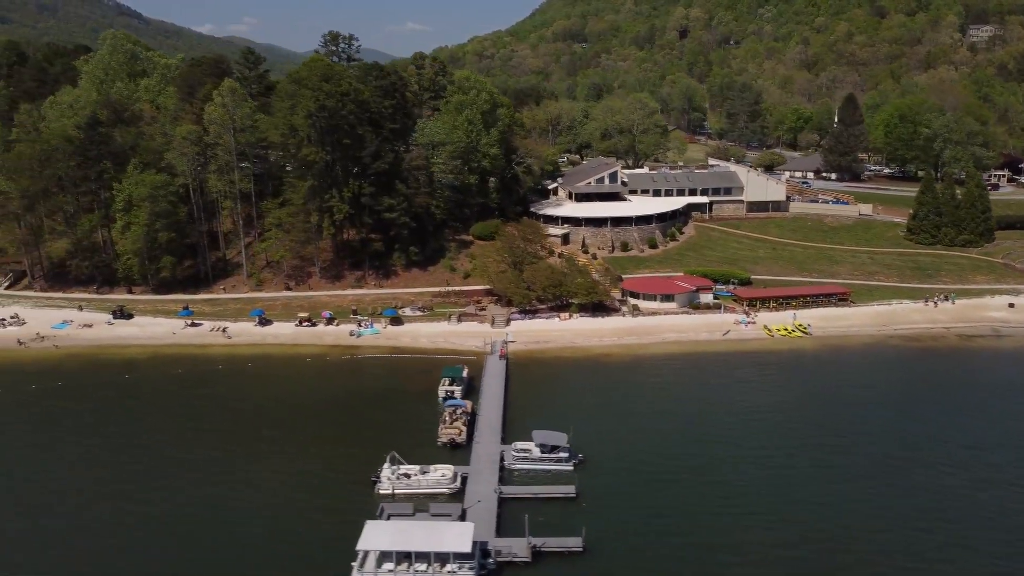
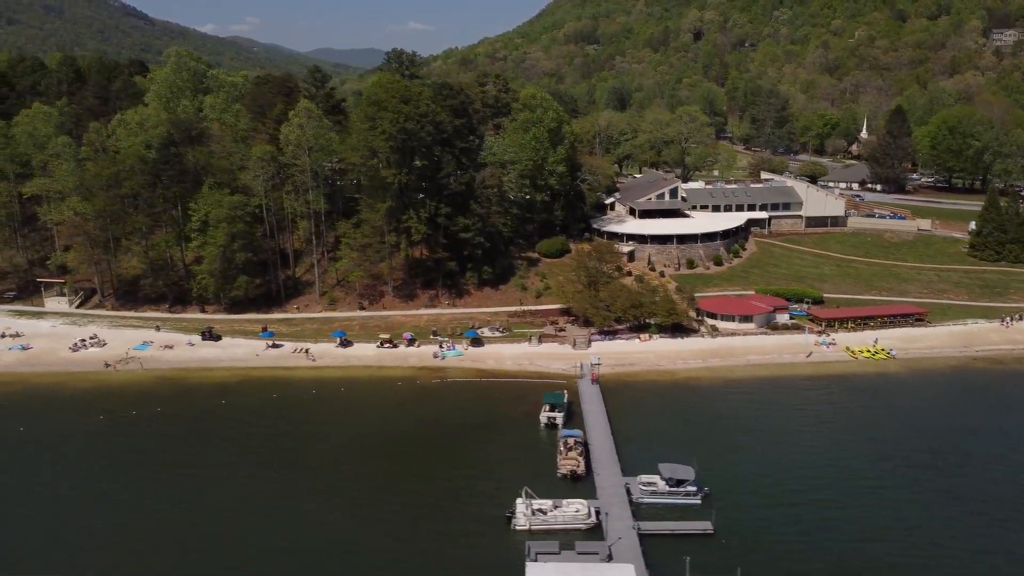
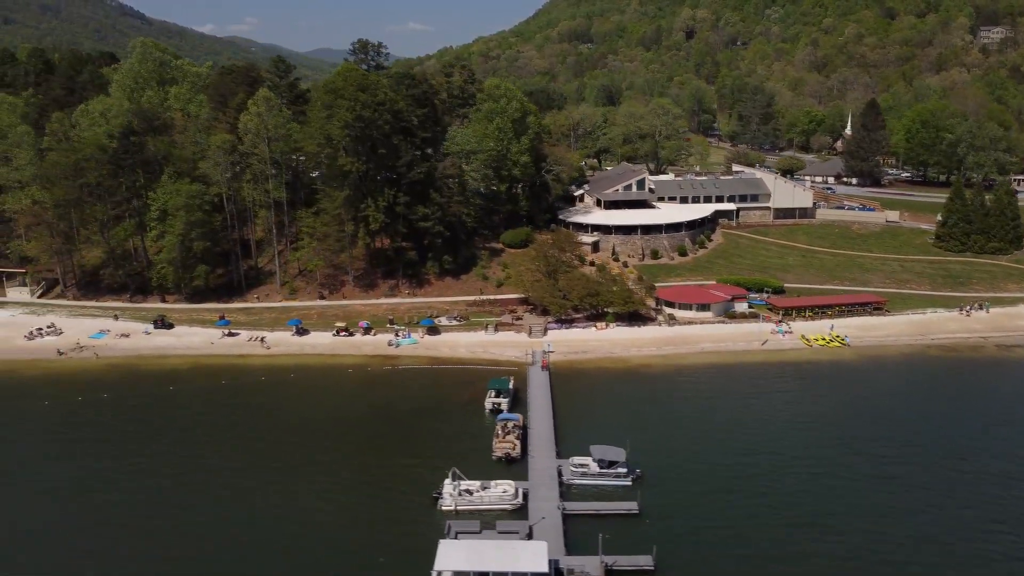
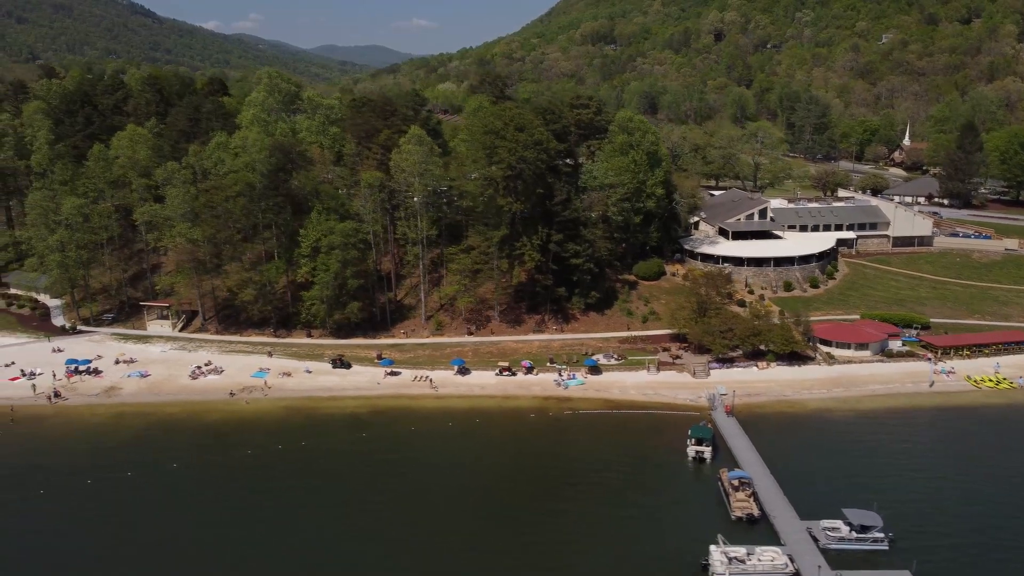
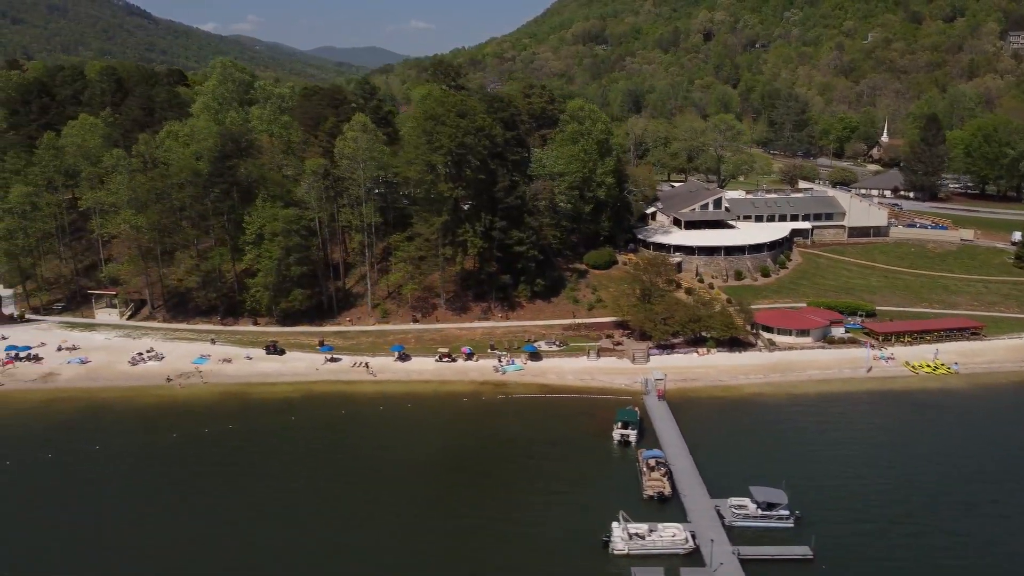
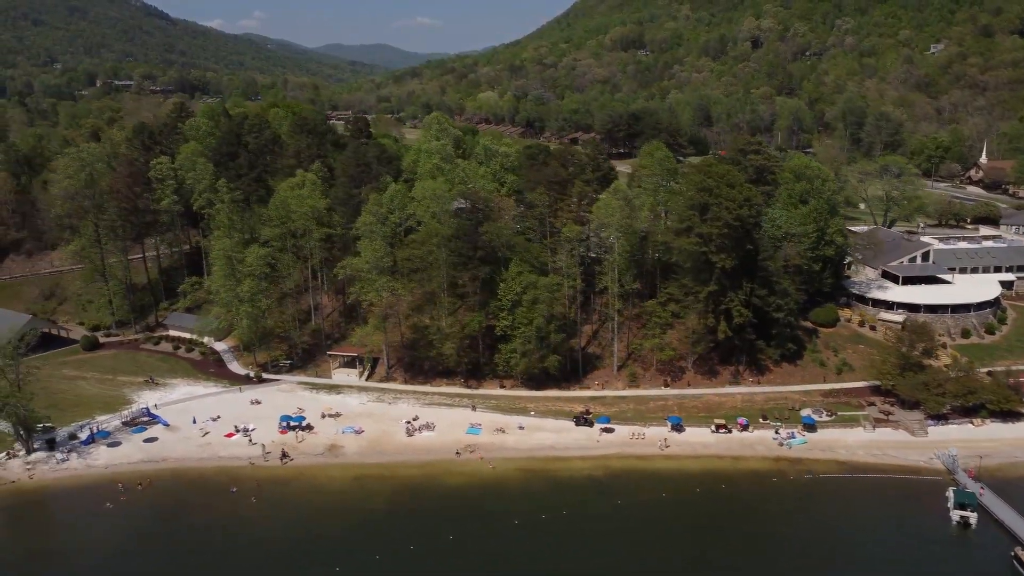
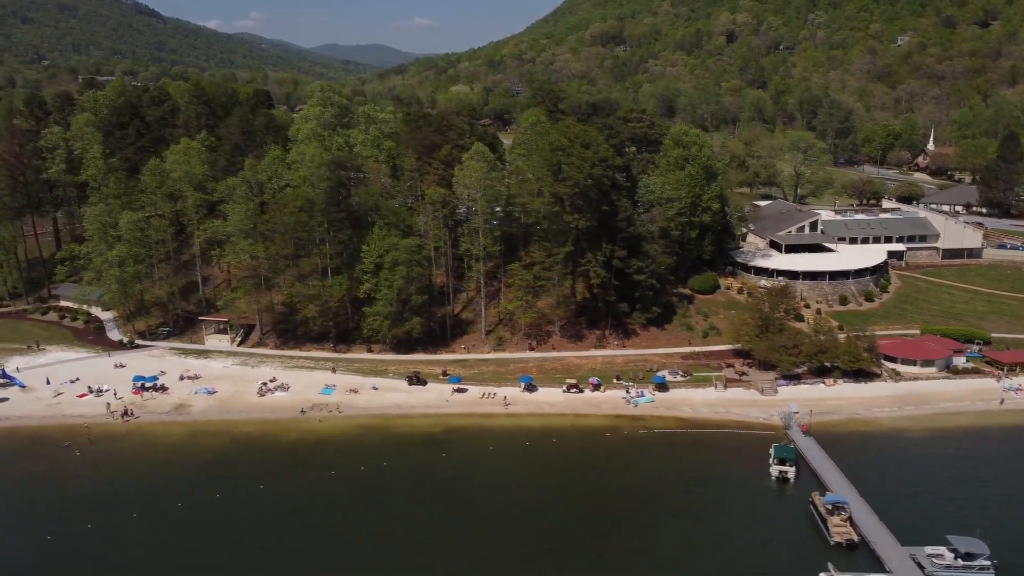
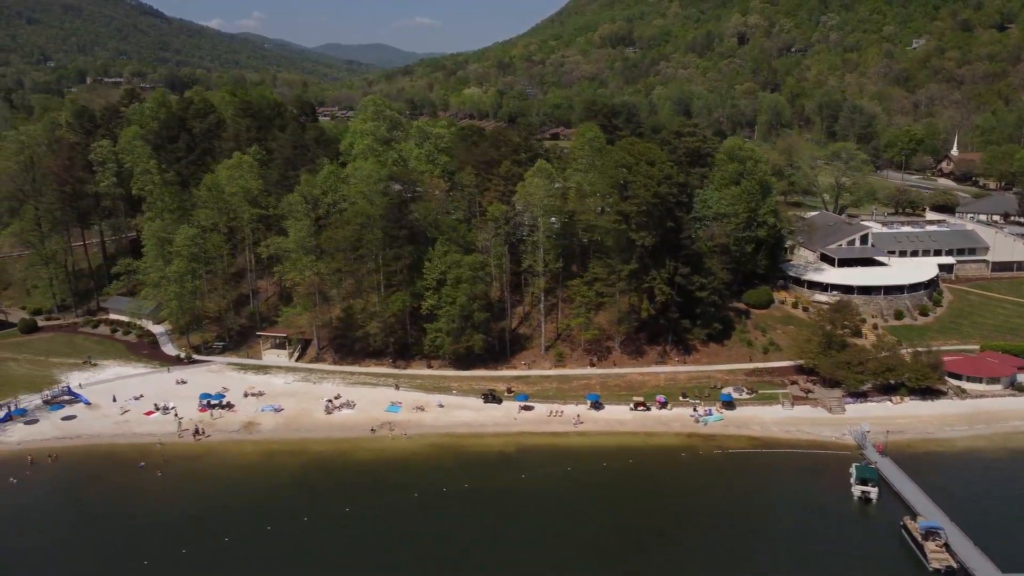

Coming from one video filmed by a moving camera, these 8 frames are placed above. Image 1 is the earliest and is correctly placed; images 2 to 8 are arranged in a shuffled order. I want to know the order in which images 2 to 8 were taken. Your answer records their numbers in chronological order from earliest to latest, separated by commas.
3, 2, 5, 4, 7, 8, 6
